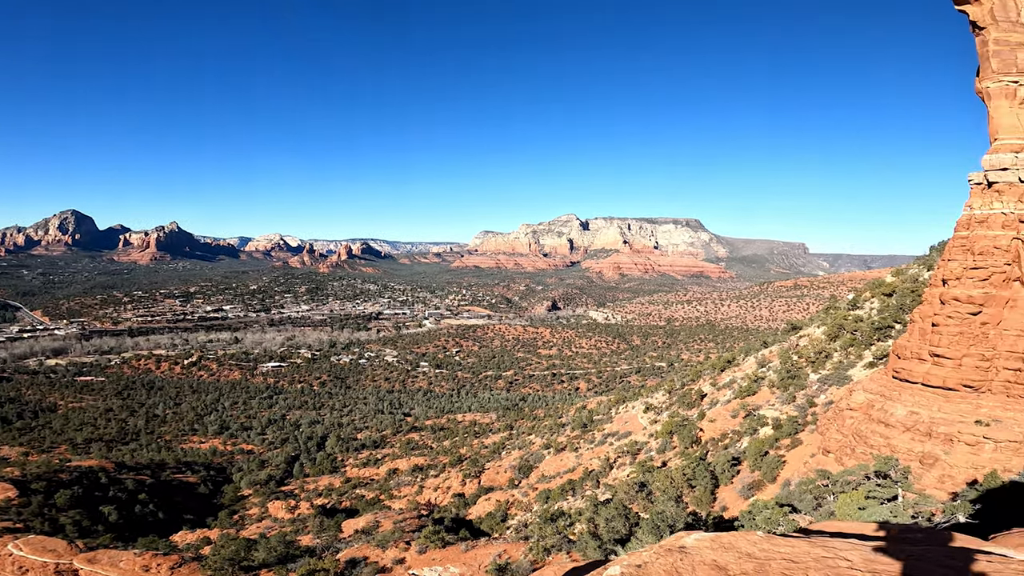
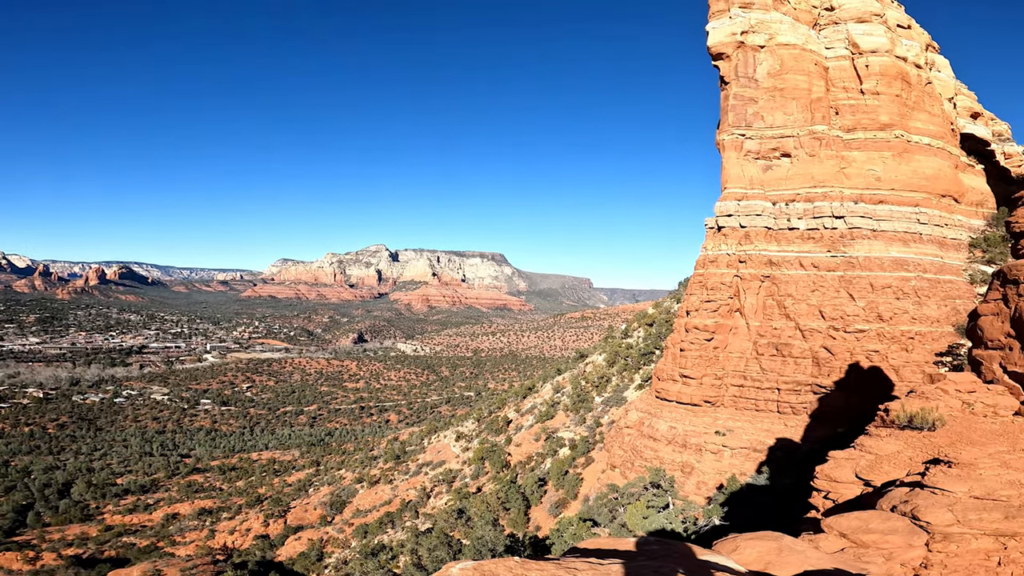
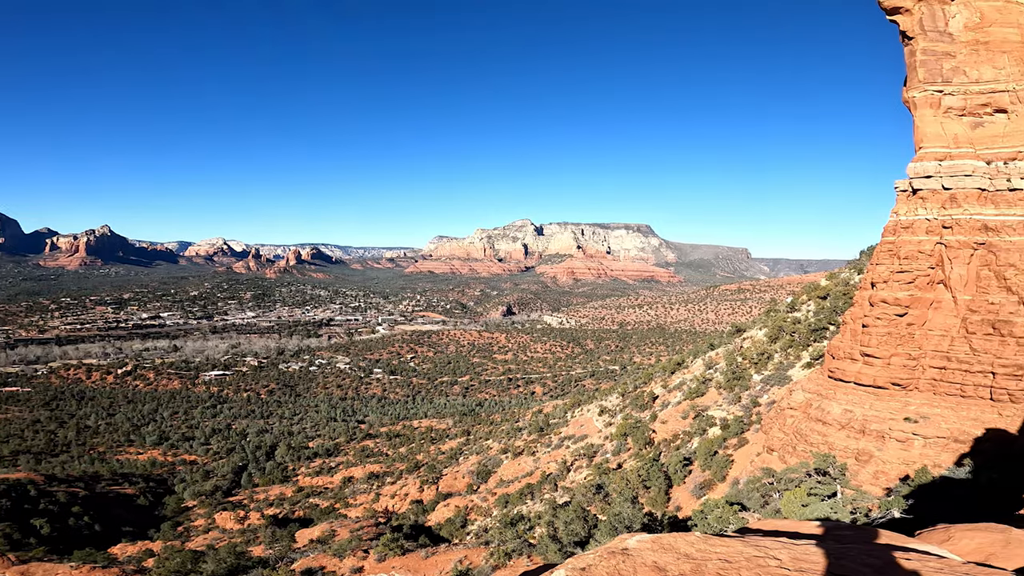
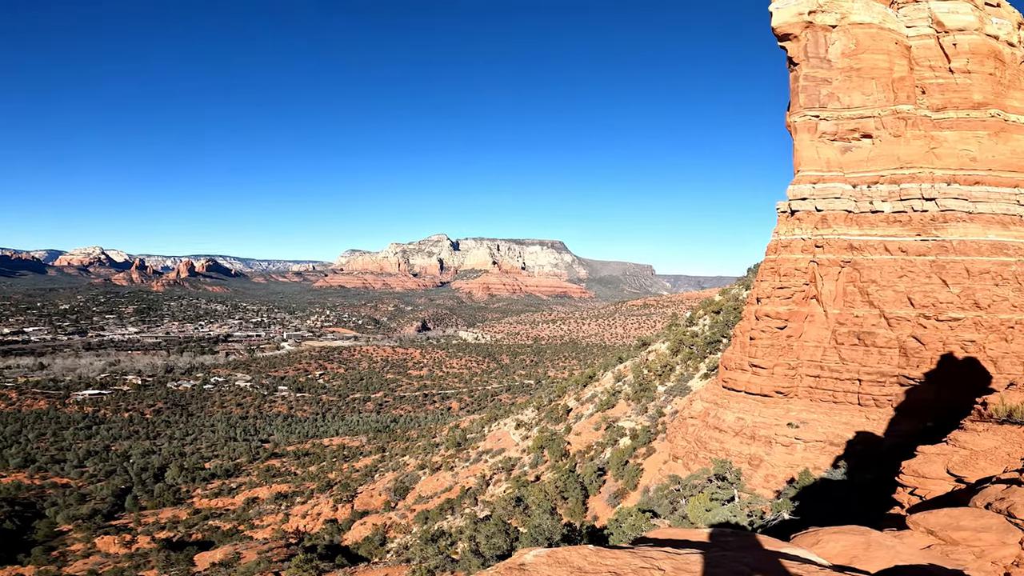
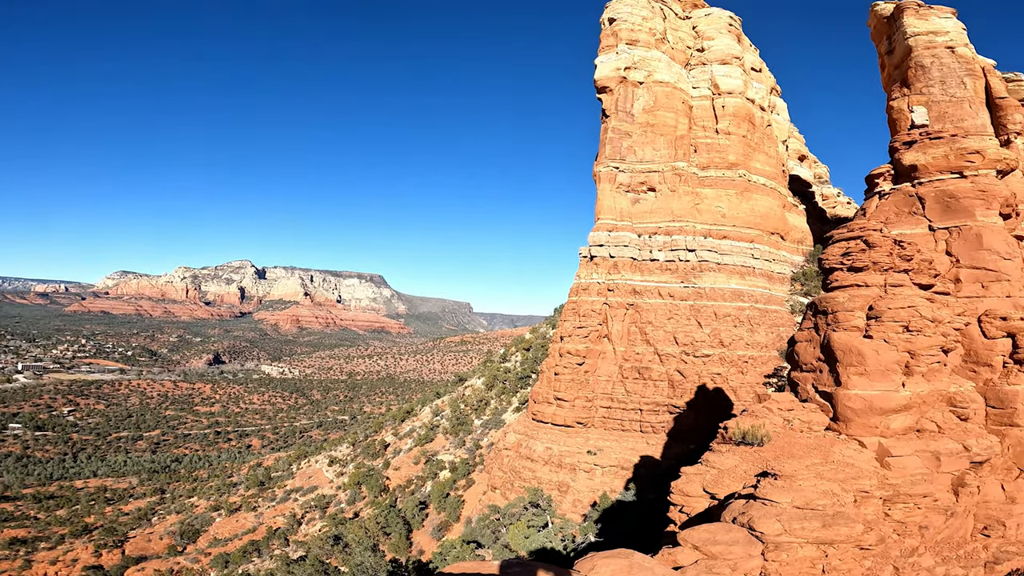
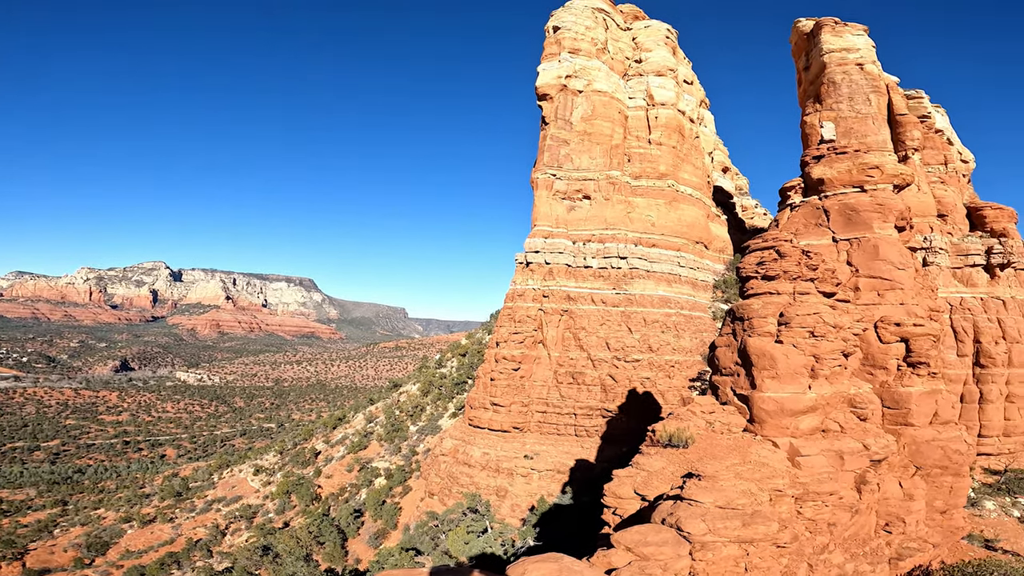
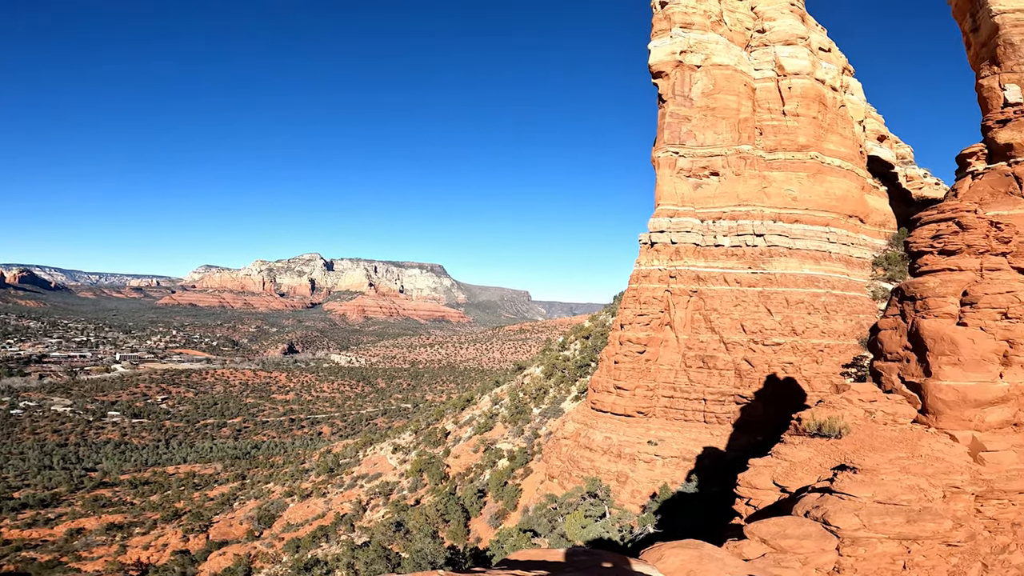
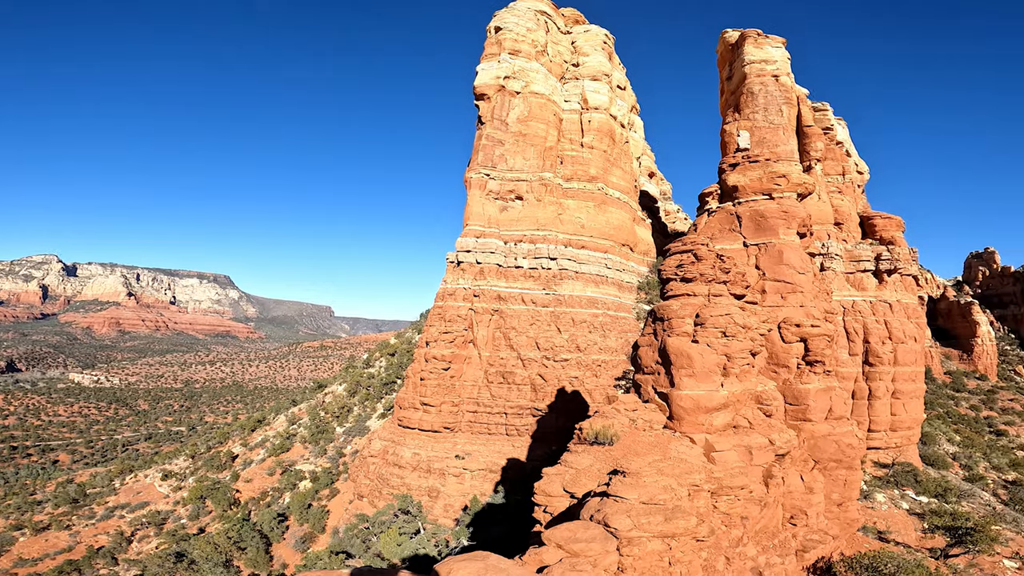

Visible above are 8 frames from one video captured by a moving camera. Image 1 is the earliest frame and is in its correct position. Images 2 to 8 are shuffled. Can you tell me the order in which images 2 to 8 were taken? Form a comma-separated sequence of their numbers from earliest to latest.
3, 4, 2, 7, 5, 6, 8
